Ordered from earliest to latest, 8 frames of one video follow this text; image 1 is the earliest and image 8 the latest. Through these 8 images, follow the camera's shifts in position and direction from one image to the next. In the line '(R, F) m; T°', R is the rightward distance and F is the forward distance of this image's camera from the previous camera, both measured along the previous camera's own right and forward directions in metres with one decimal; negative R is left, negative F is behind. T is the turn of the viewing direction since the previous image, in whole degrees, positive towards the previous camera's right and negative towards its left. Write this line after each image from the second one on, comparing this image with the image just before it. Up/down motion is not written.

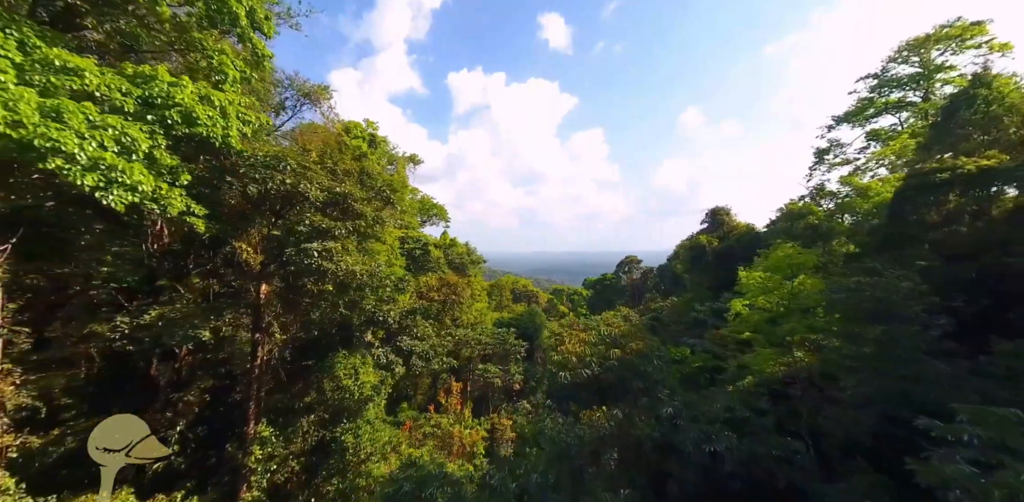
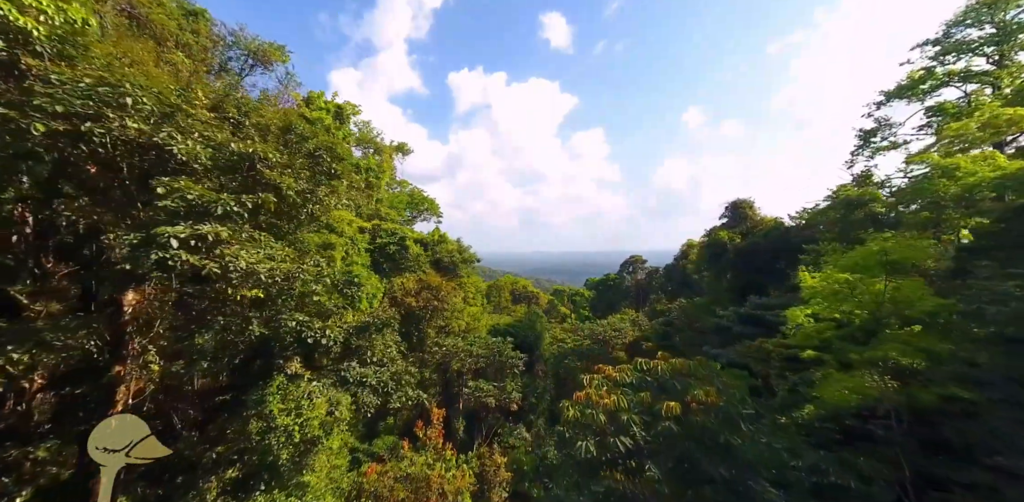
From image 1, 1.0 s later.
(+0.1, +2.0) m; 0°
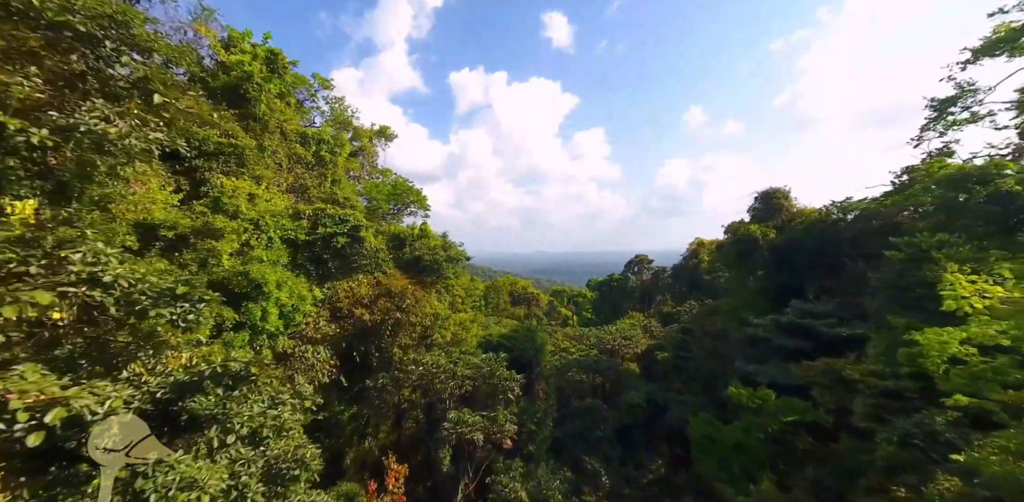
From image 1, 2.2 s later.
(+0.2, +2.4) m; 0°
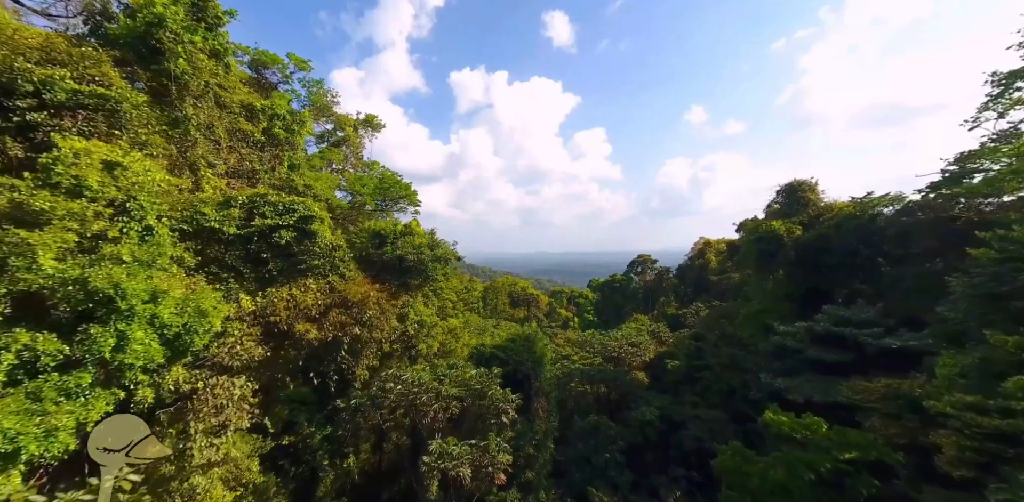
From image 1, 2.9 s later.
(+0.1, +1.5) m; 0°
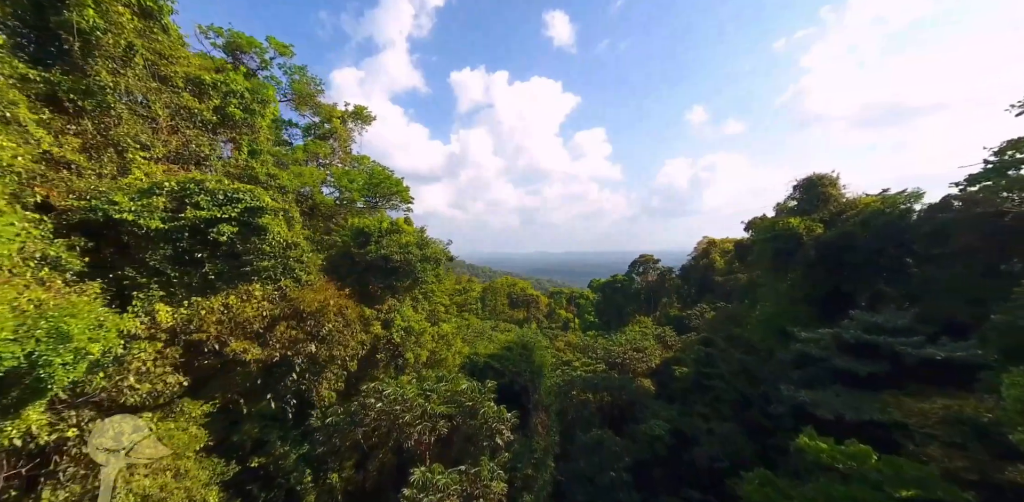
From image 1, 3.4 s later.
(+0.1, +1.0) m; 0°
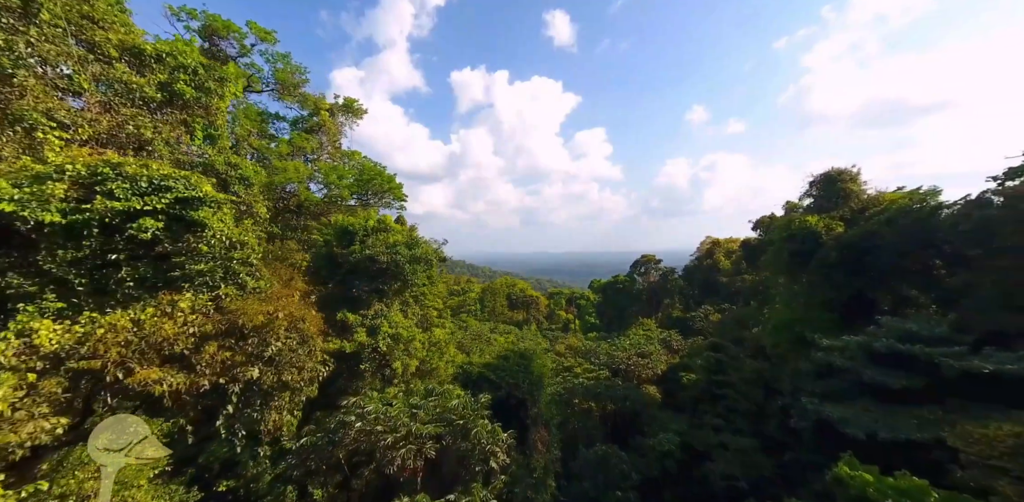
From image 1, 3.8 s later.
(+0.1, +0.9) m; 0°
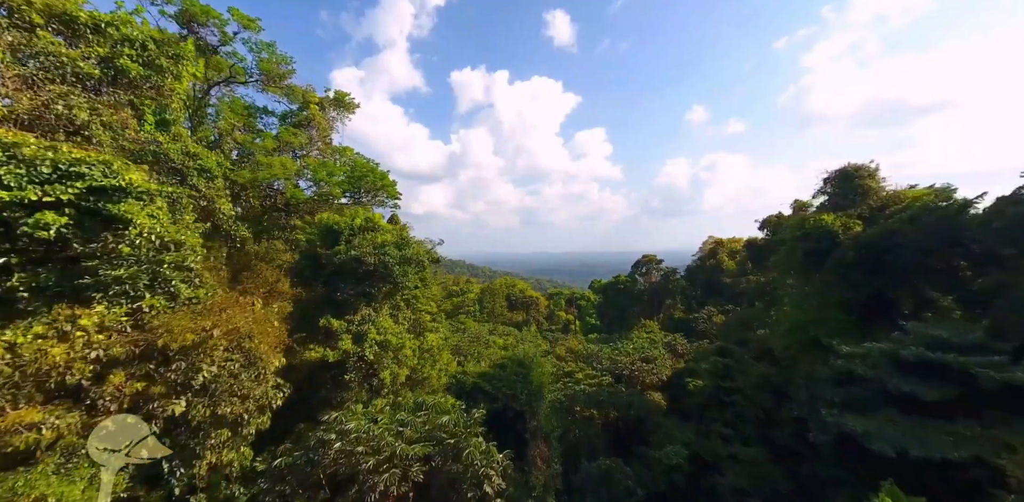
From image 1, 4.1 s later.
(+0.1, +0.7) m; 0°
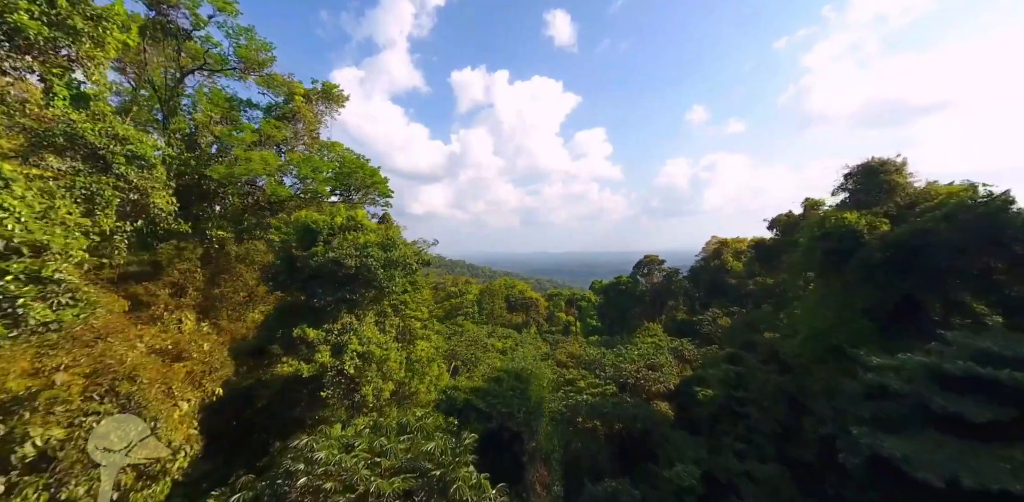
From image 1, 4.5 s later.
(+0.1, +0.9) m; 0°
